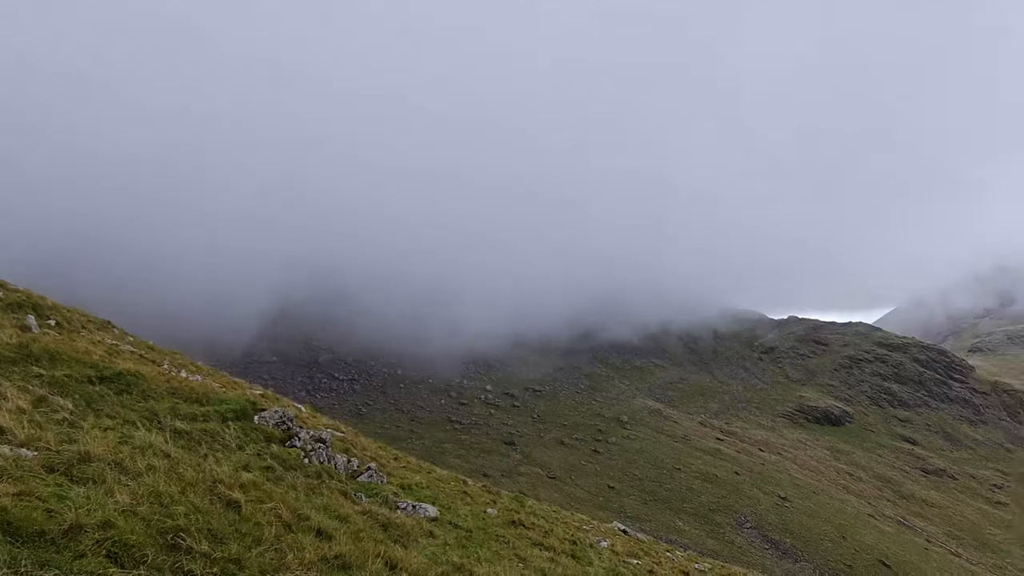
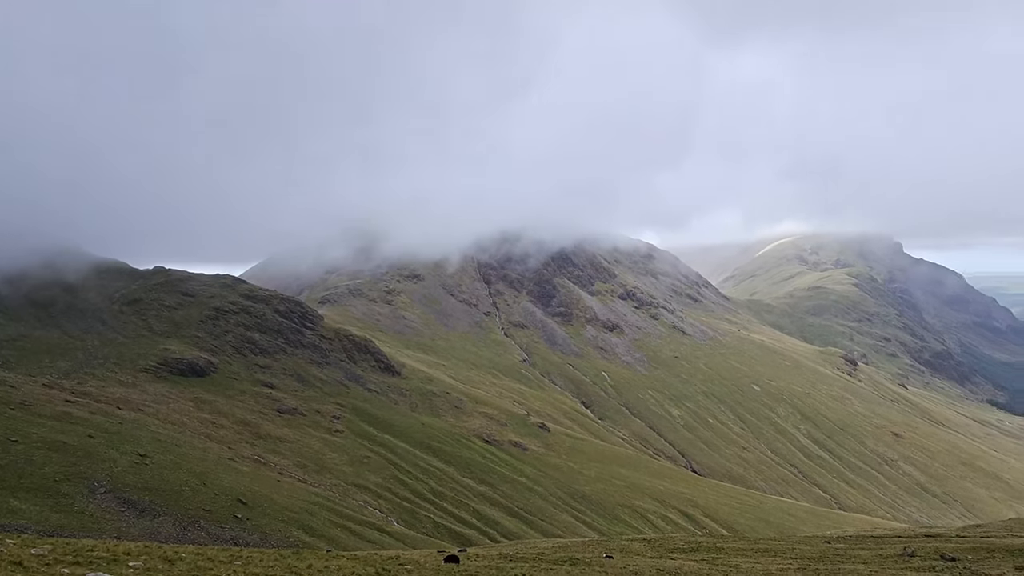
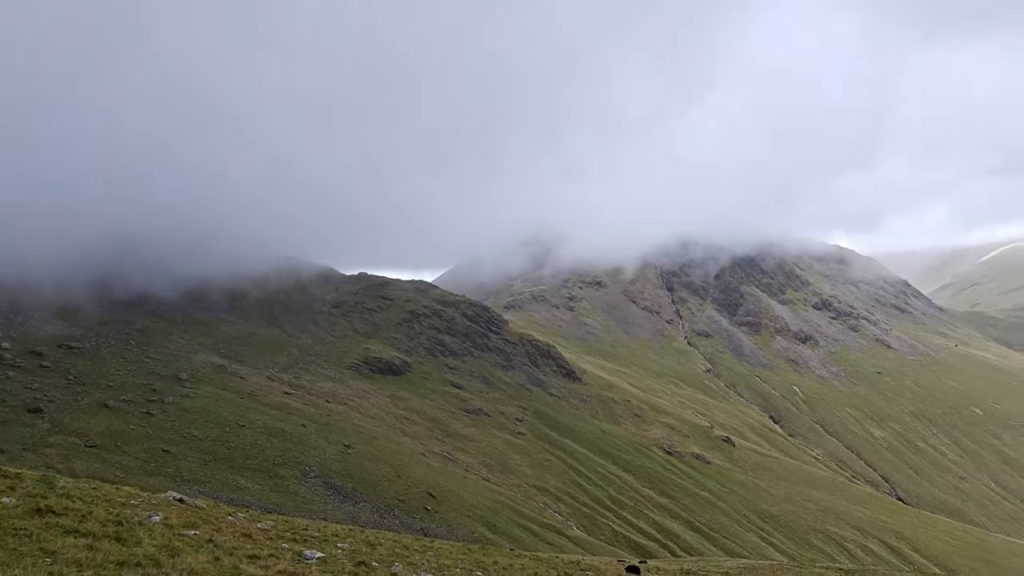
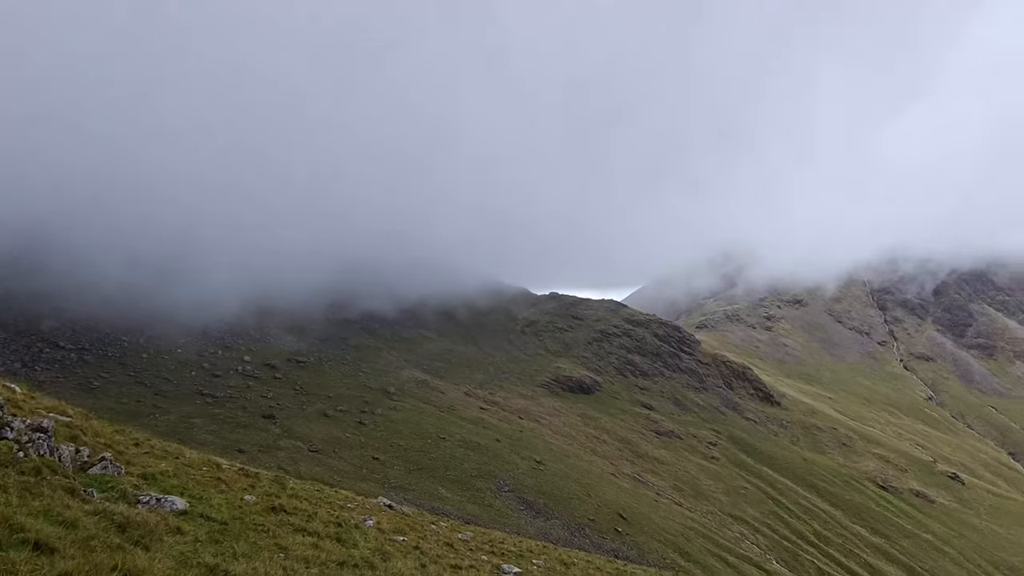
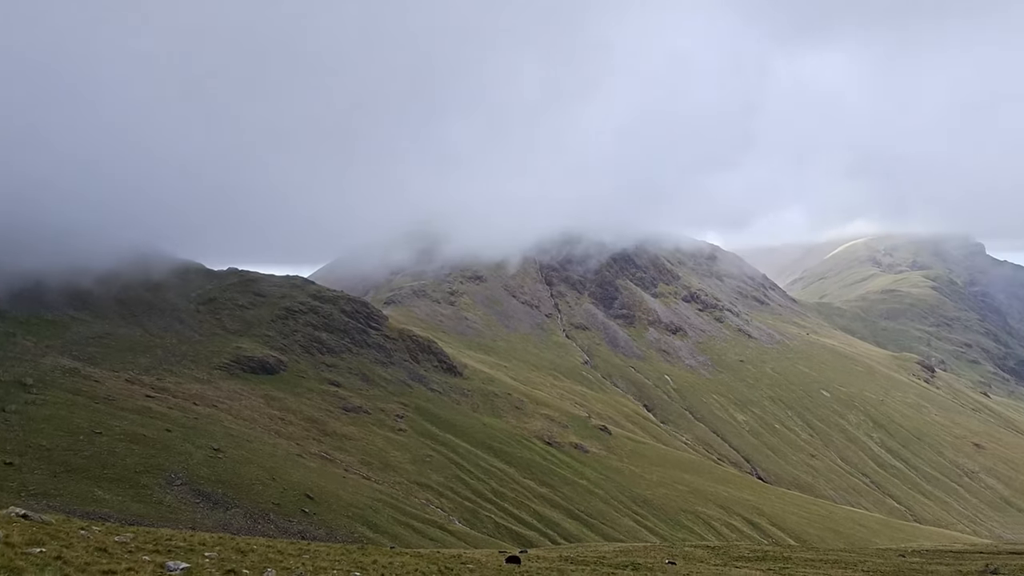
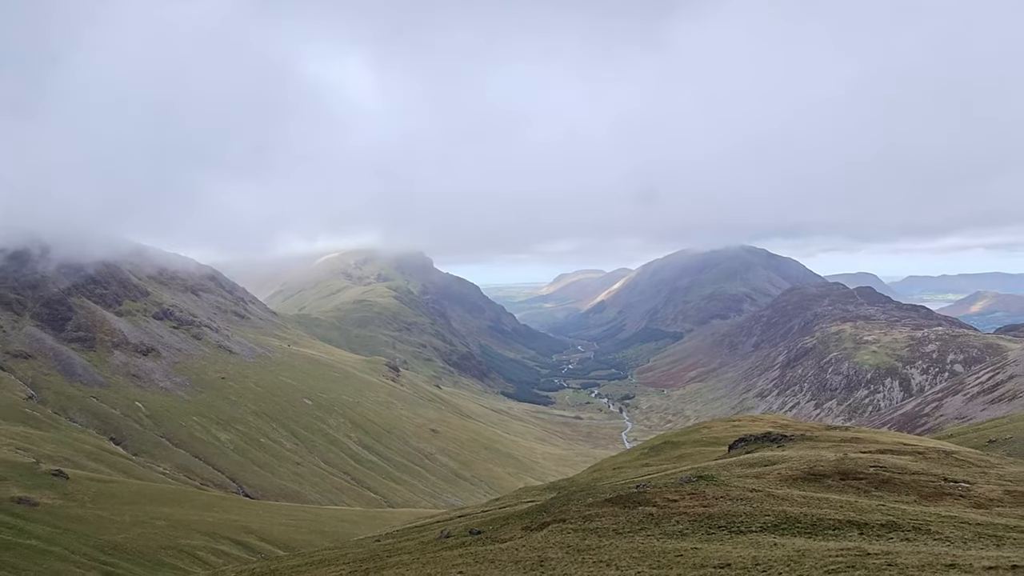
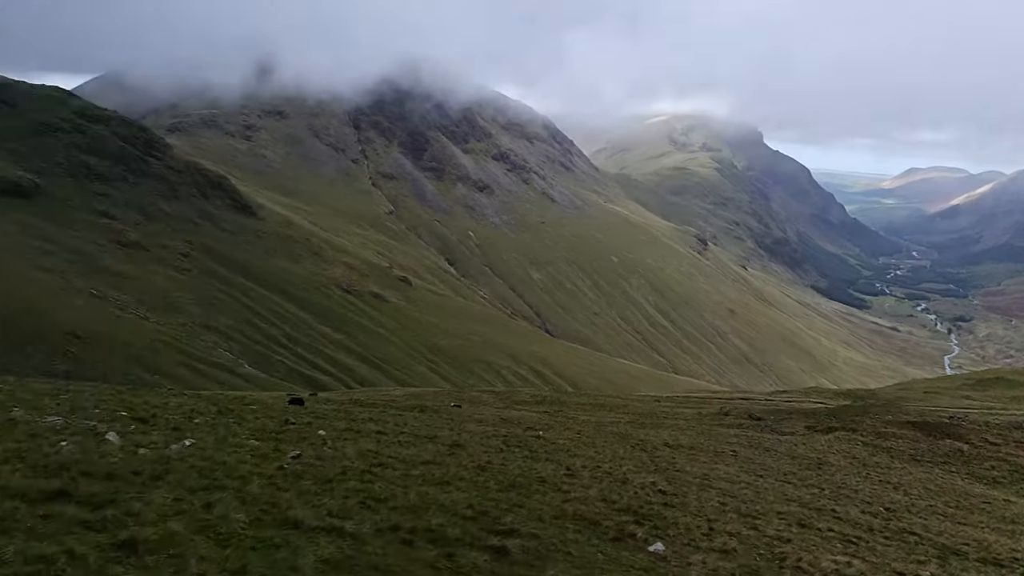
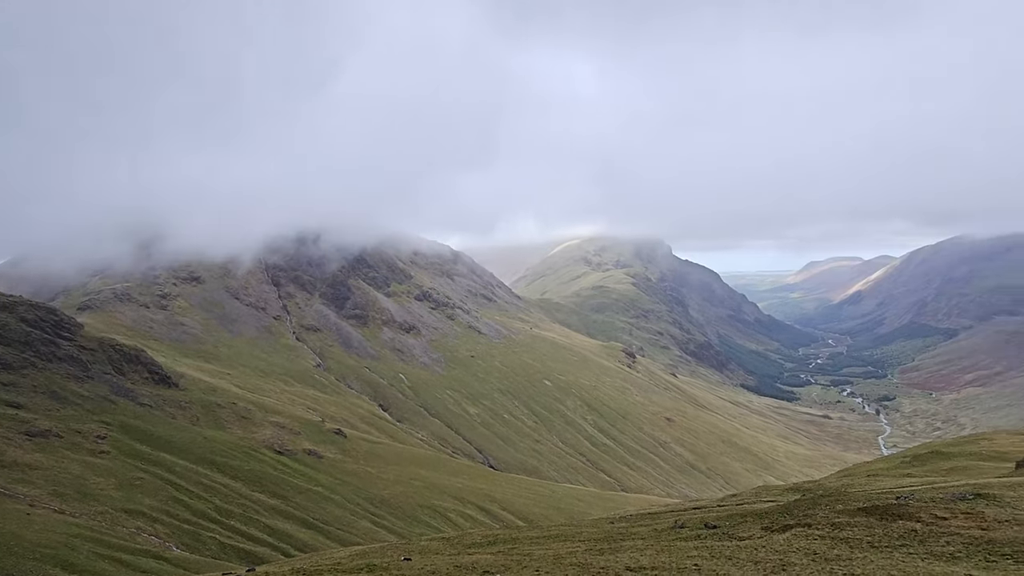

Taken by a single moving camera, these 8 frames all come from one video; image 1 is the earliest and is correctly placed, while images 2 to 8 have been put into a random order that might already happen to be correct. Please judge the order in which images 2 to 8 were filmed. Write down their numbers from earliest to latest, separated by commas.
4, 3, 5, 2, 8, 6, 7
